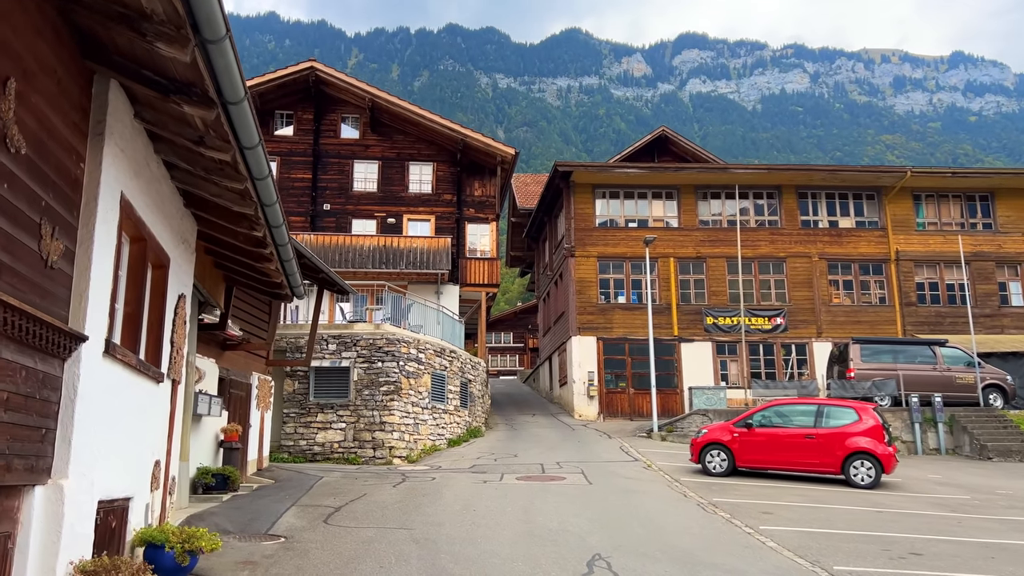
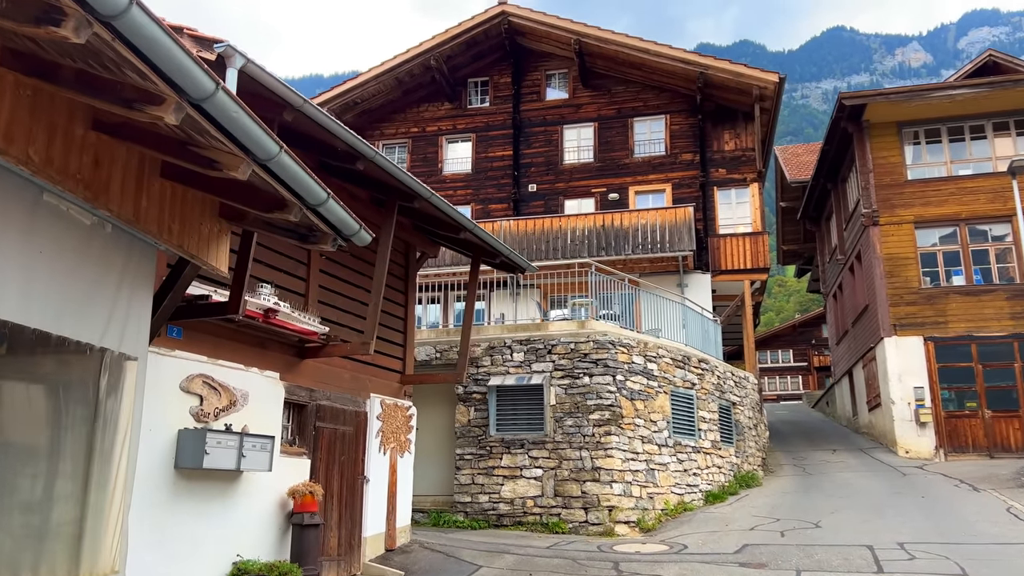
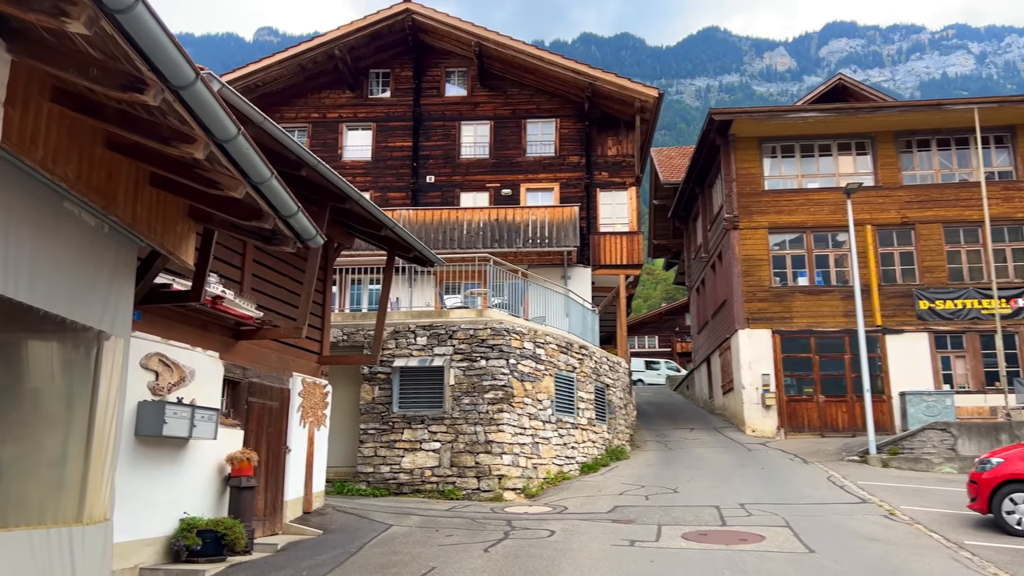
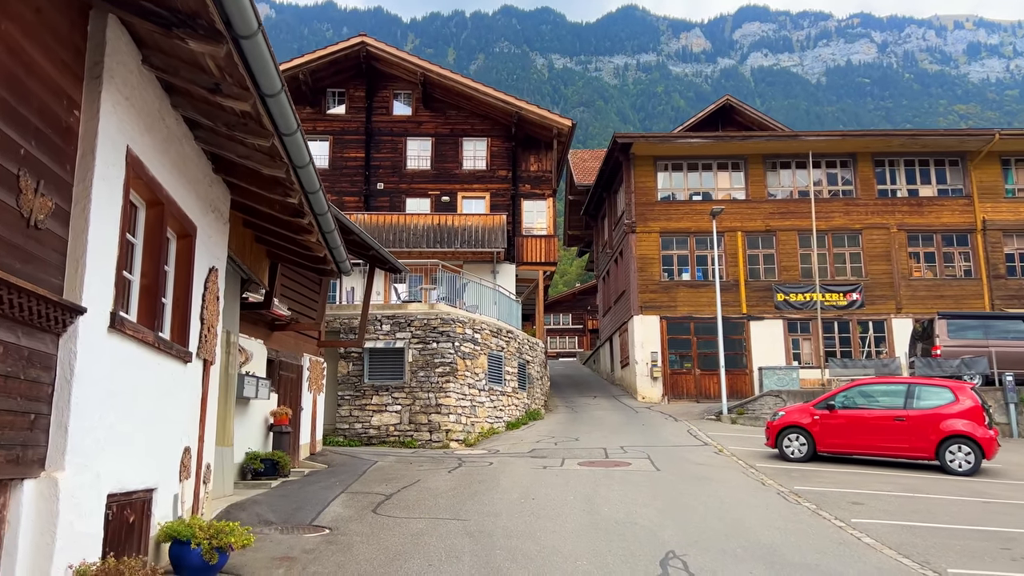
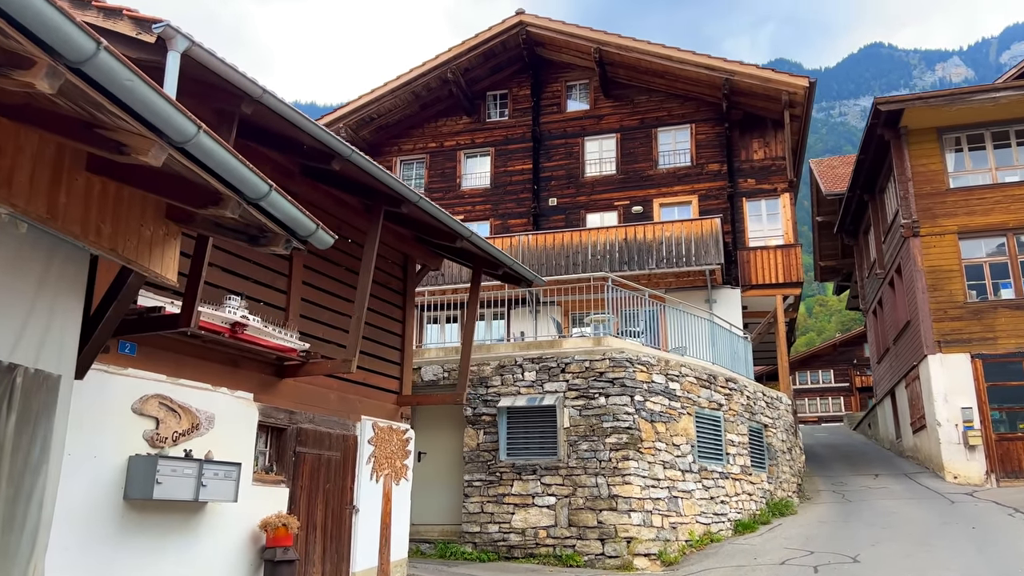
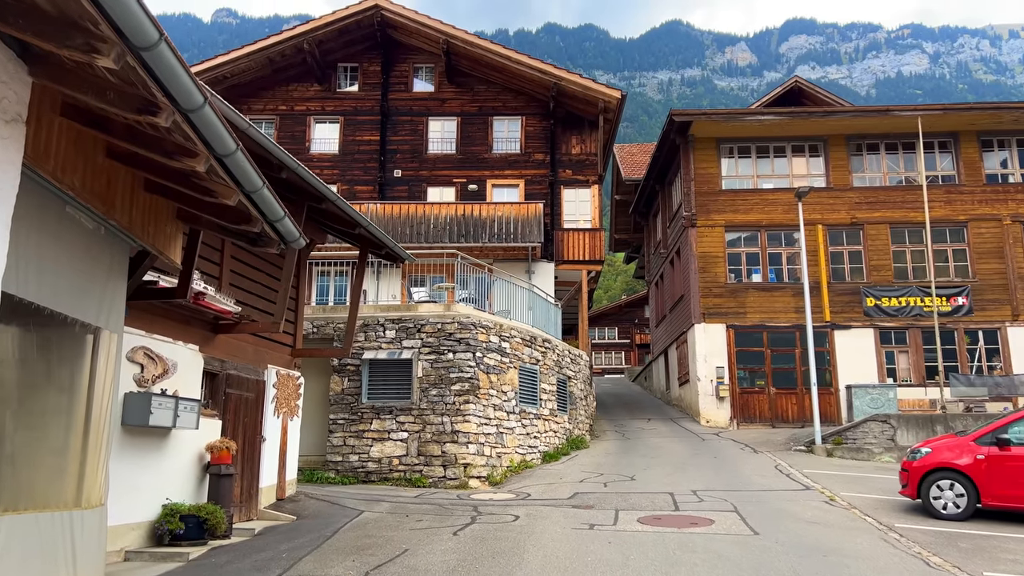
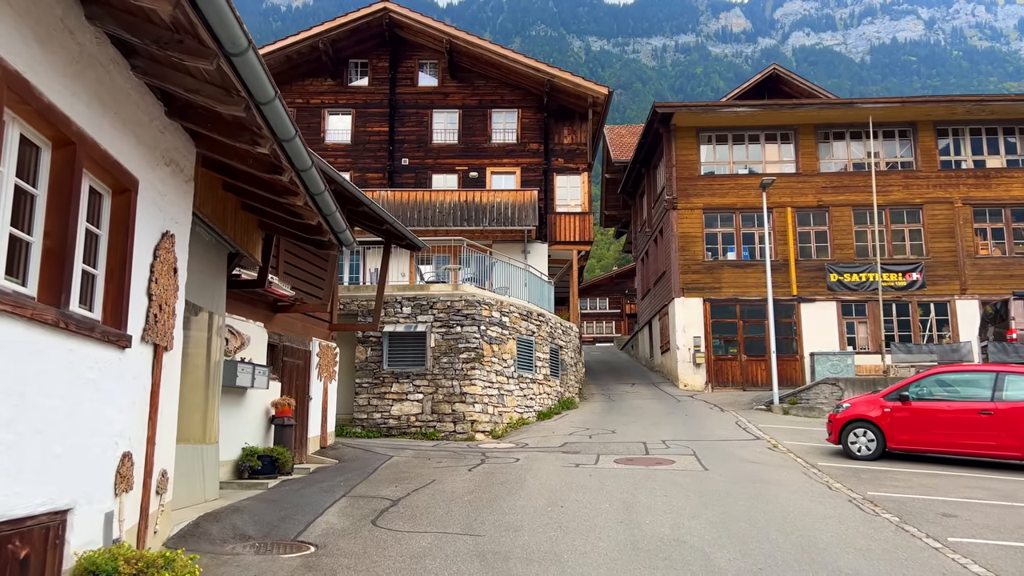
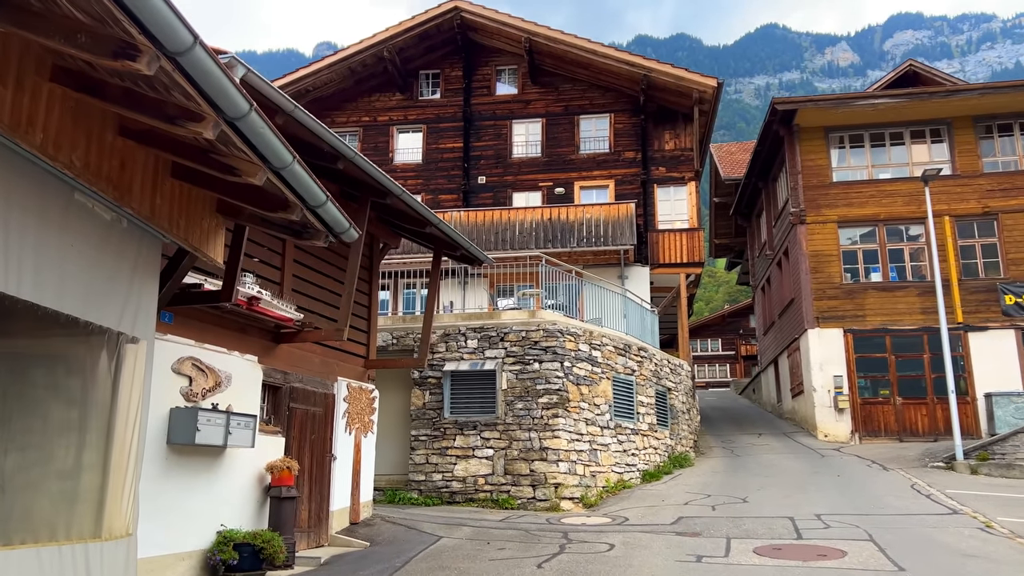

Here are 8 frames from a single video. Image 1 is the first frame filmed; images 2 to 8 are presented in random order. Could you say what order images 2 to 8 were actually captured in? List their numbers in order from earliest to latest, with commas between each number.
4, 7, 6, 3, 8, 2, 5
